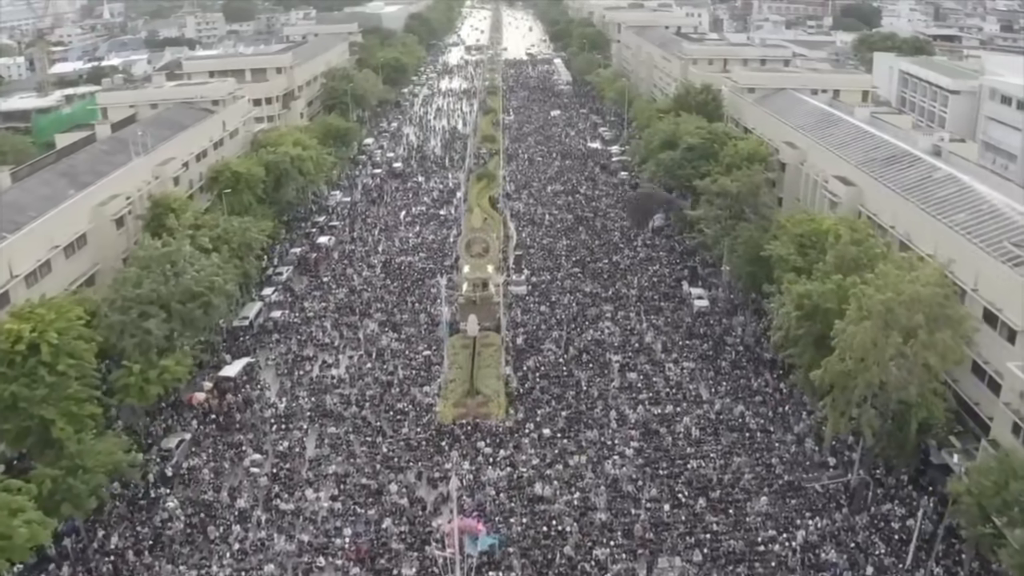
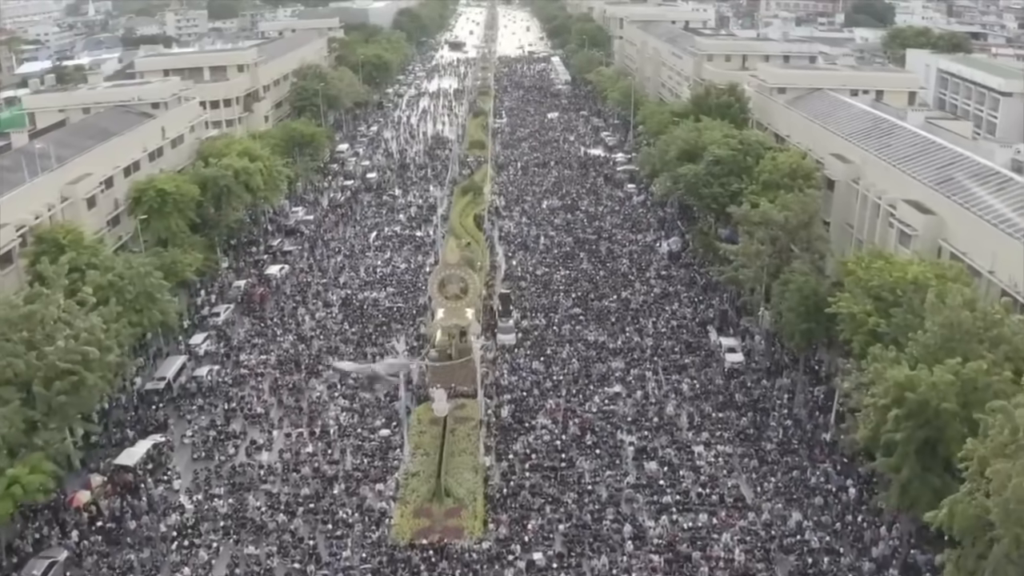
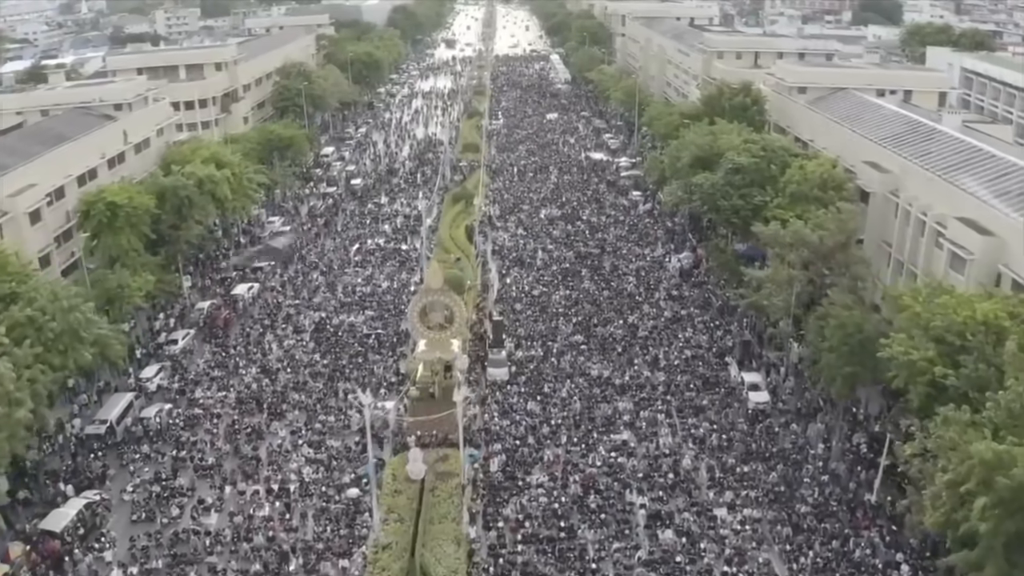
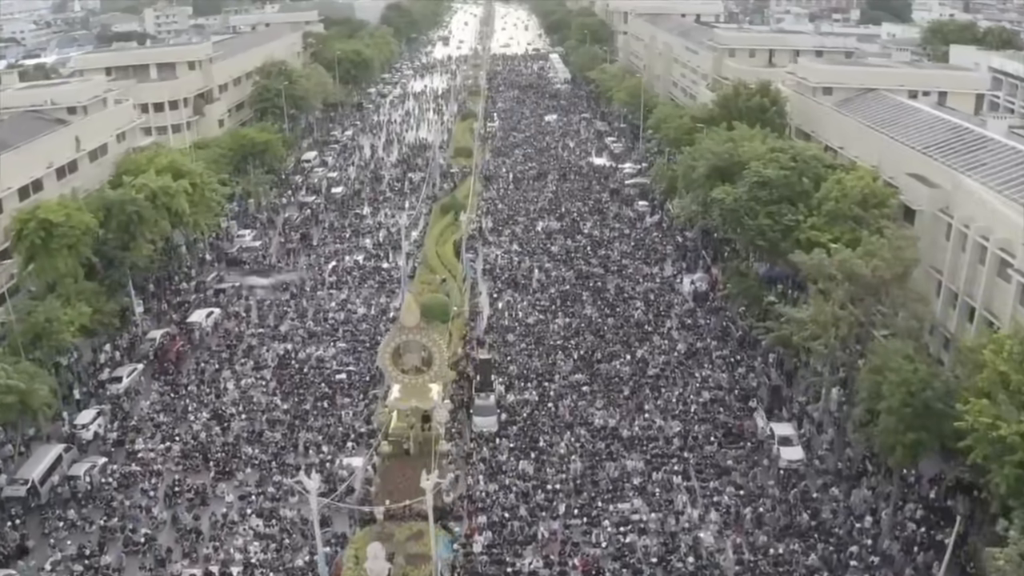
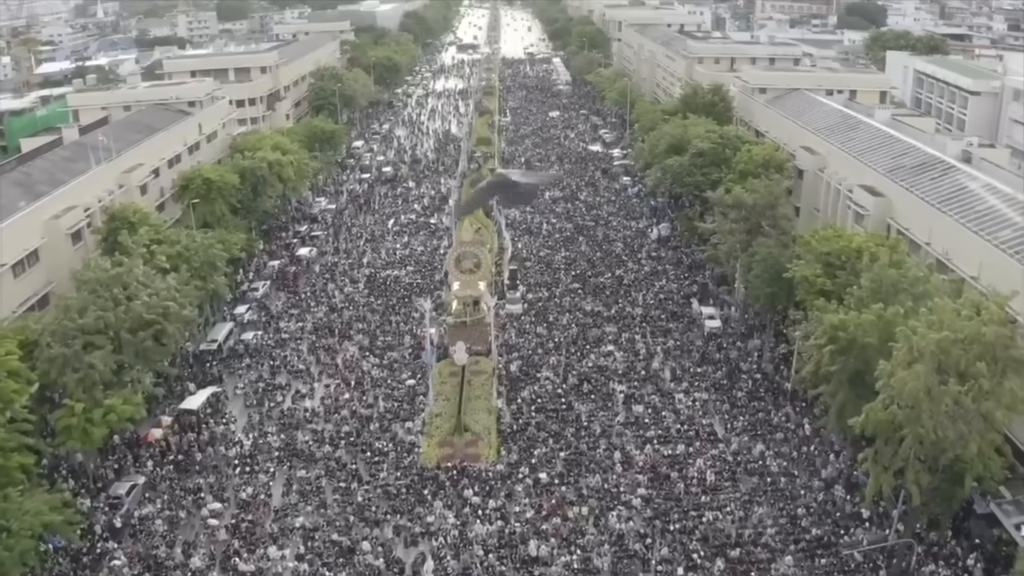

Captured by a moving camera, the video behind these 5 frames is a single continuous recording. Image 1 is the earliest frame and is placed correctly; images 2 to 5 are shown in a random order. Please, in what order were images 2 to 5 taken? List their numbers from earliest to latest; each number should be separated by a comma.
5, 2, 3, 4
